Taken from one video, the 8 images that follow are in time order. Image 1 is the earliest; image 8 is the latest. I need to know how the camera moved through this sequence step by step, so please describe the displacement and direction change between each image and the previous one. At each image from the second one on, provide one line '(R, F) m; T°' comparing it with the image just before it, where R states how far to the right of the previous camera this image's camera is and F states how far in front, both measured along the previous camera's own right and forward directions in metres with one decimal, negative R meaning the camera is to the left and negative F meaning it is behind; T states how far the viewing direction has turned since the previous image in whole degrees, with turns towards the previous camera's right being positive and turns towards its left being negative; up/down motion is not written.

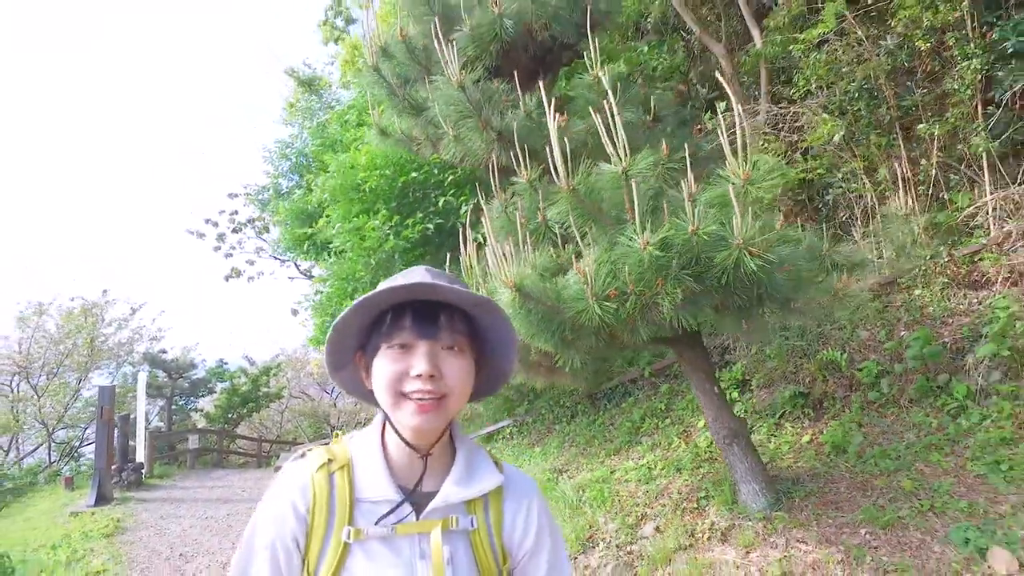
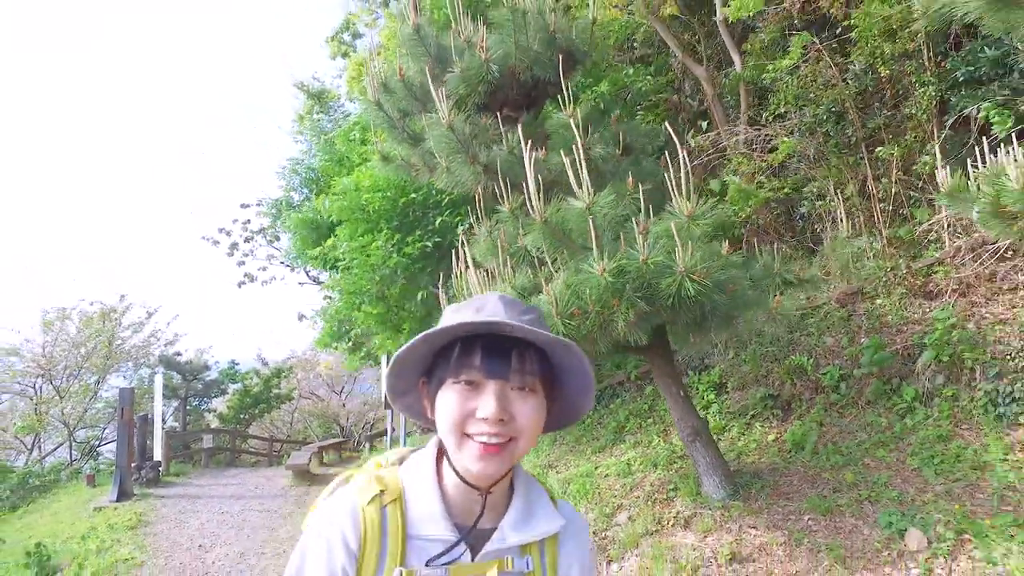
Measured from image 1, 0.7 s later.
(+0.2, -0.5) m; -1°
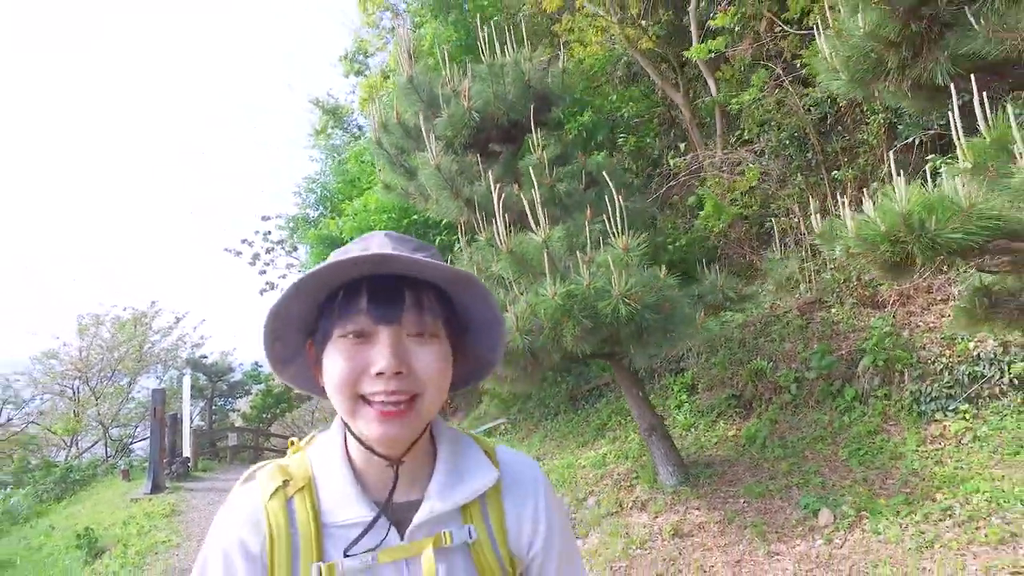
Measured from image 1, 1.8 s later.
(+0.4, -0.8) m; -2°
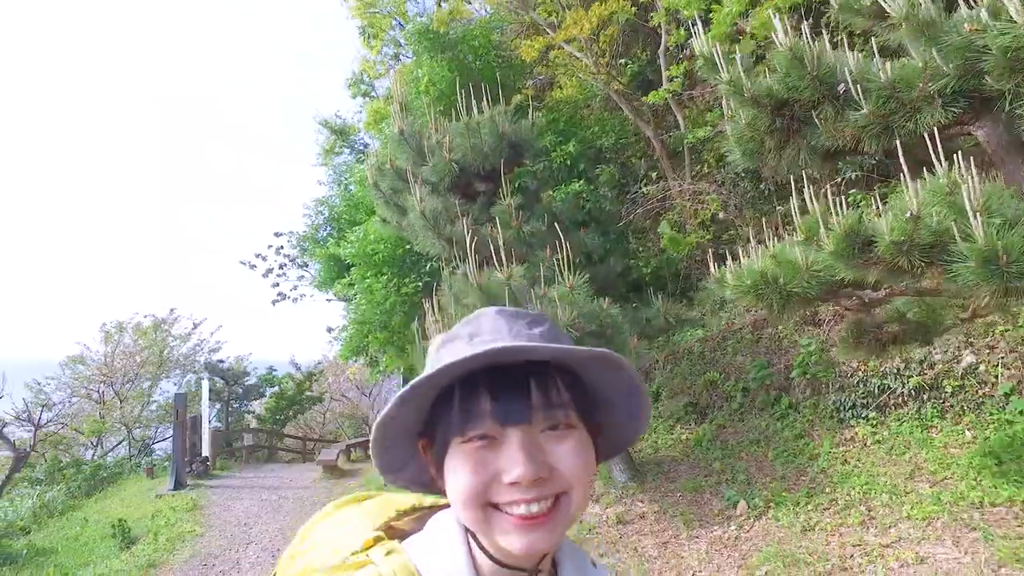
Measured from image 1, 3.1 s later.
(+0.4, -1.0) m; -1°
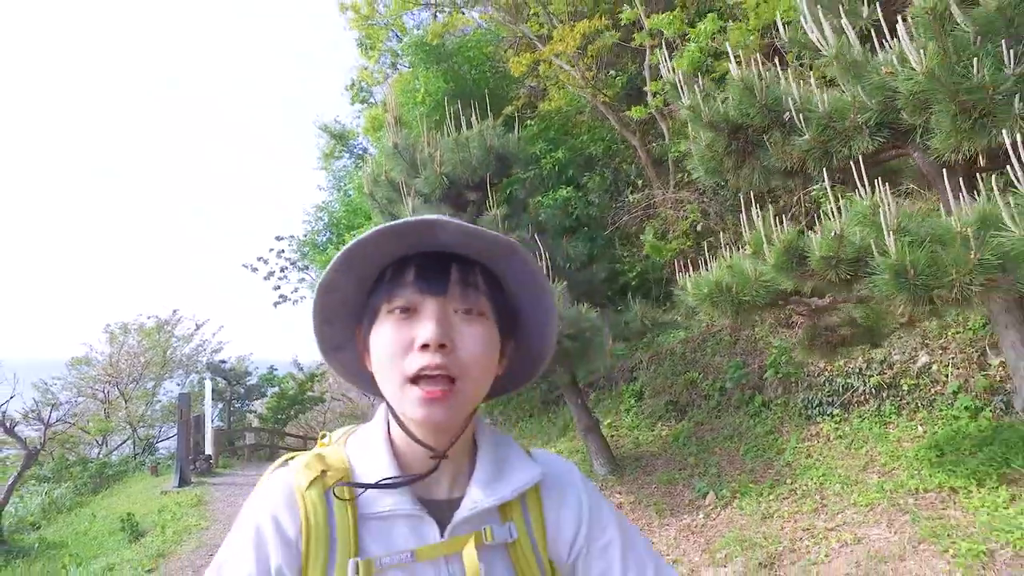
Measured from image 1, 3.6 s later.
(+0.2, -0.4) m; 0°
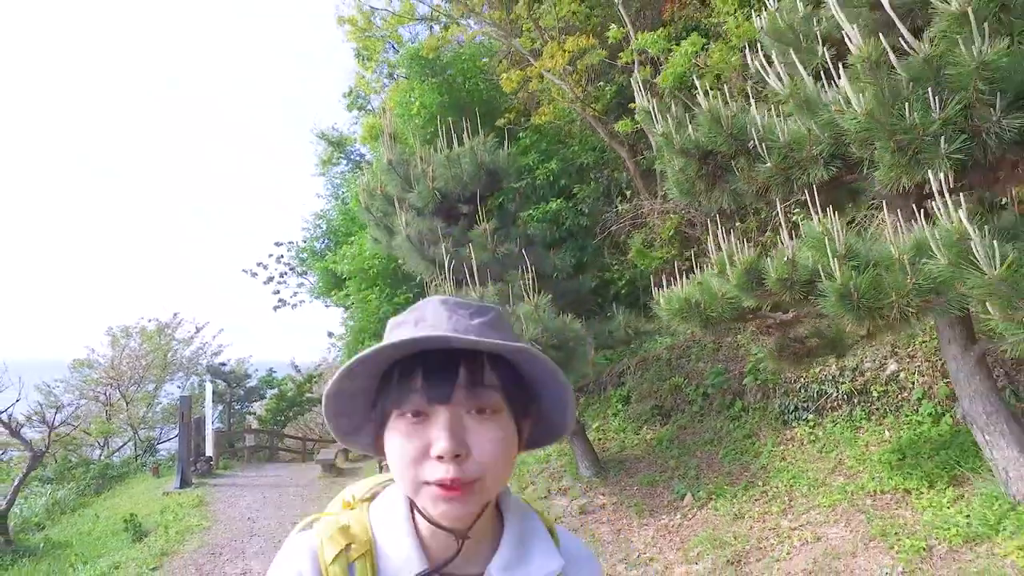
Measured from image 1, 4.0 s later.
(+0.1, -0.3) m; 0°
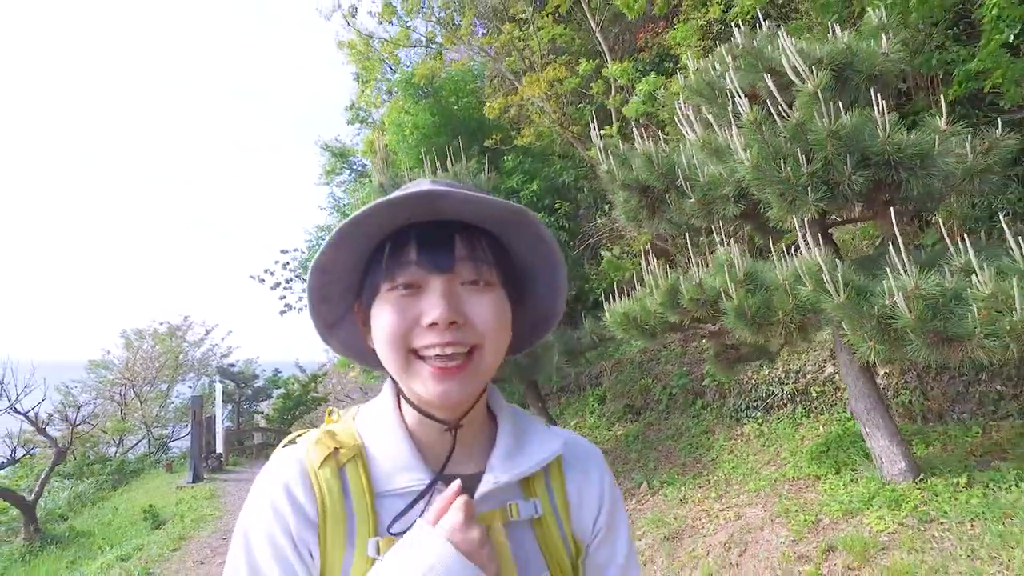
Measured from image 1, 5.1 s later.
(+0.4, -0.8) m; -1°
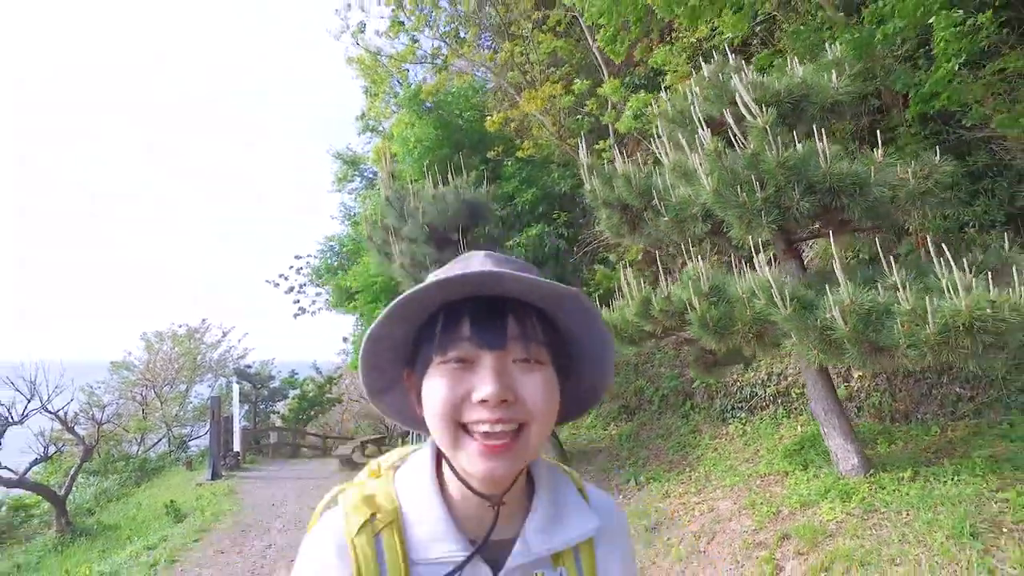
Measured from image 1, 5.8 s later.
(+0.2, -0.5) m; -1°
